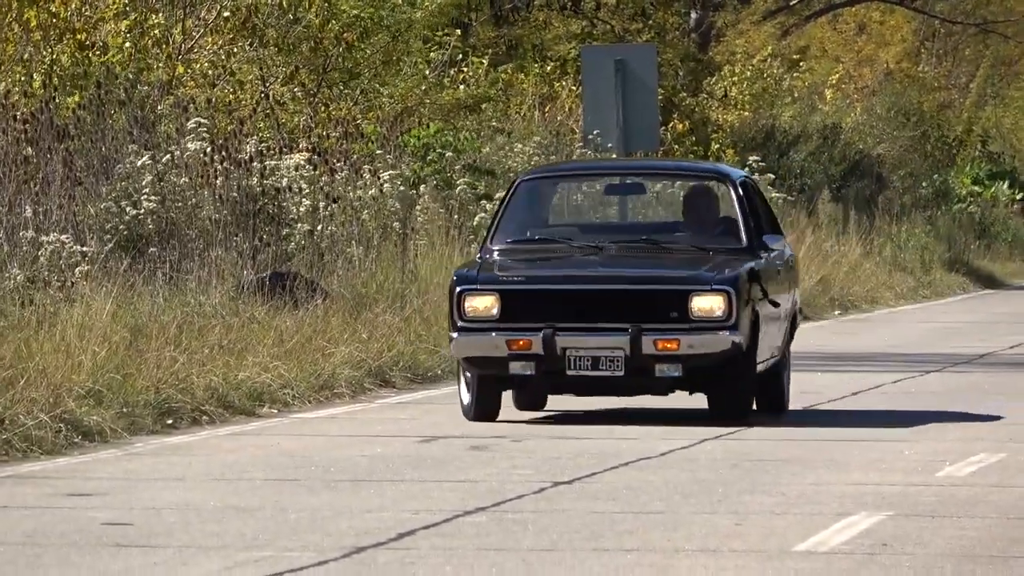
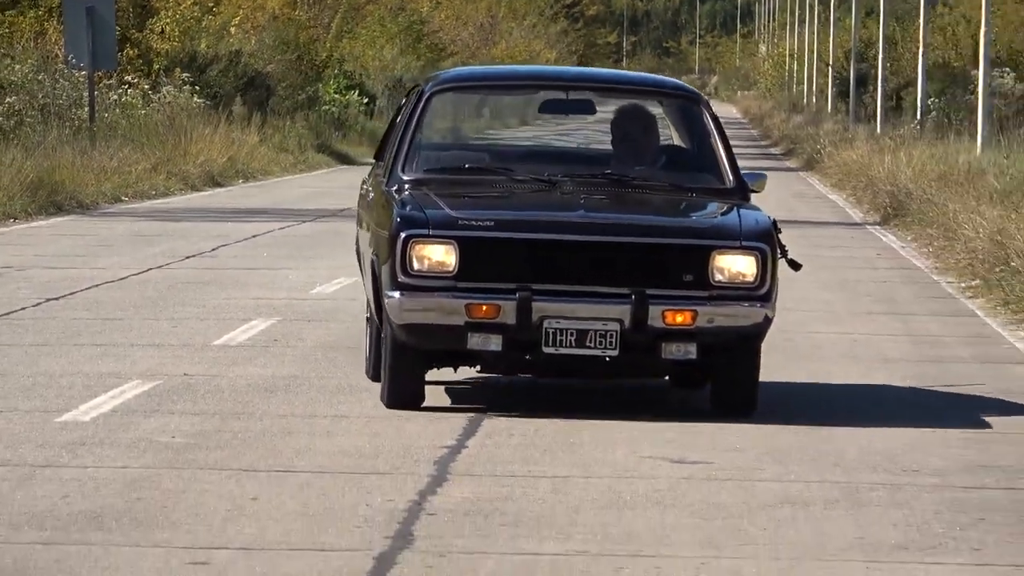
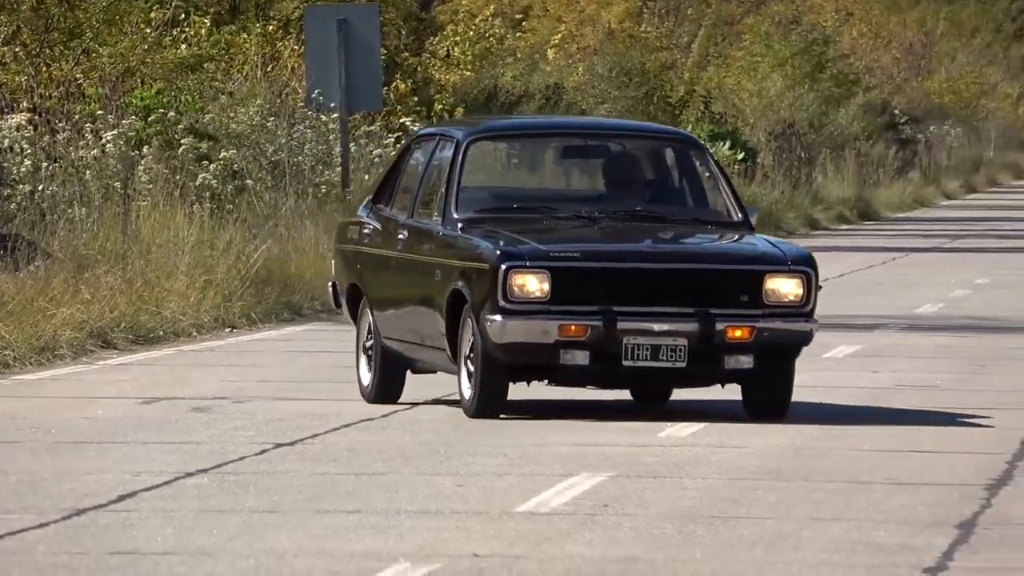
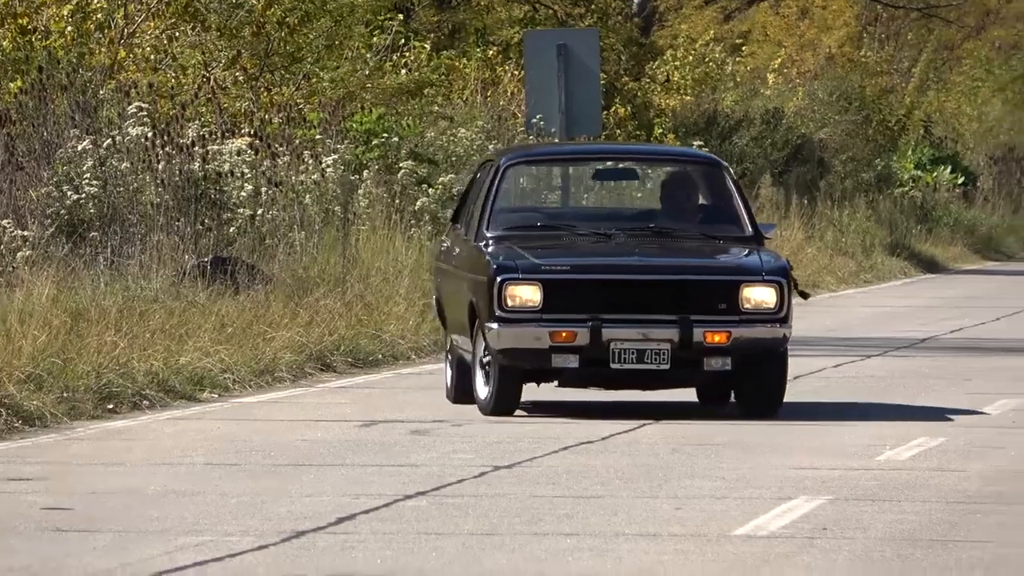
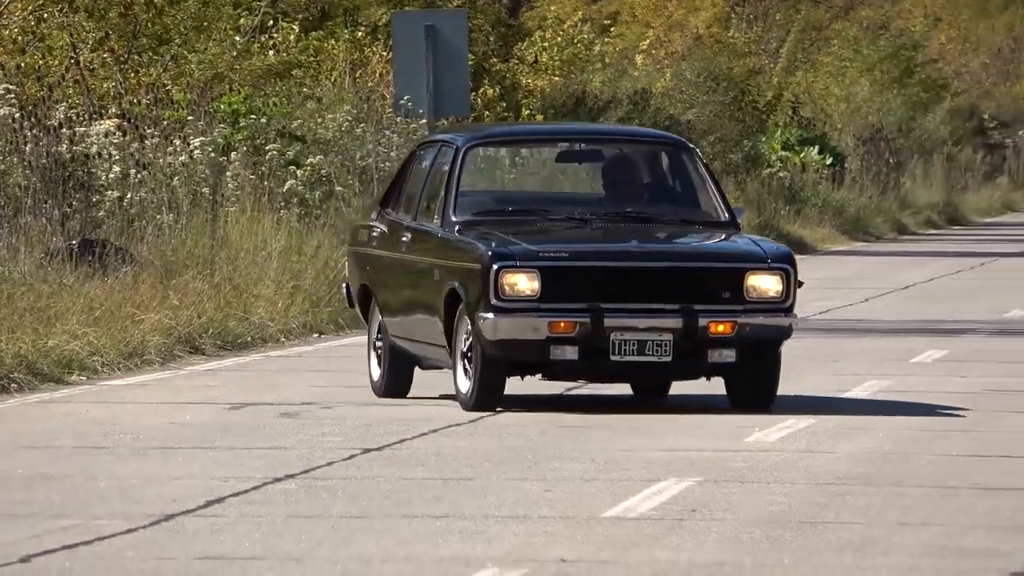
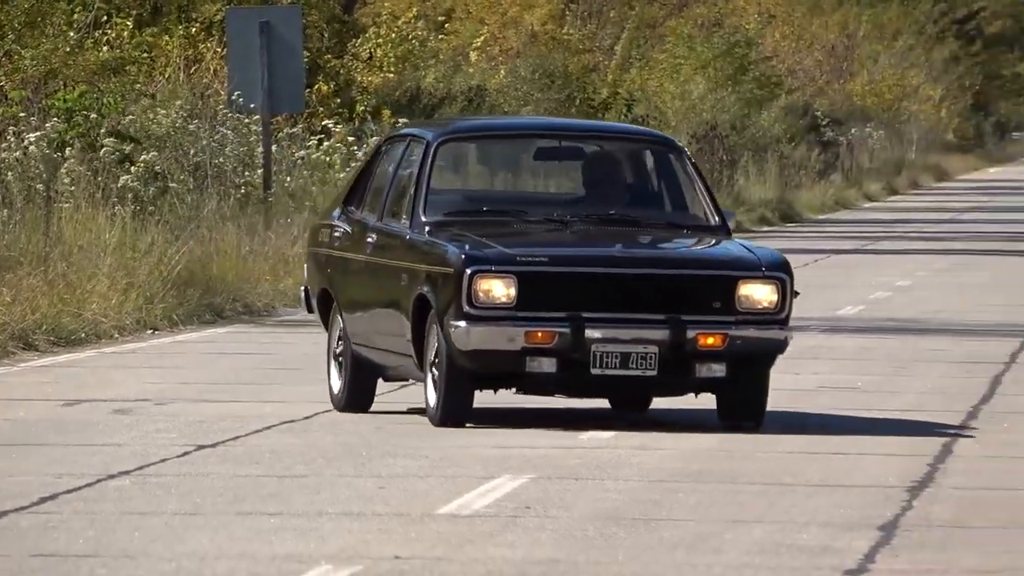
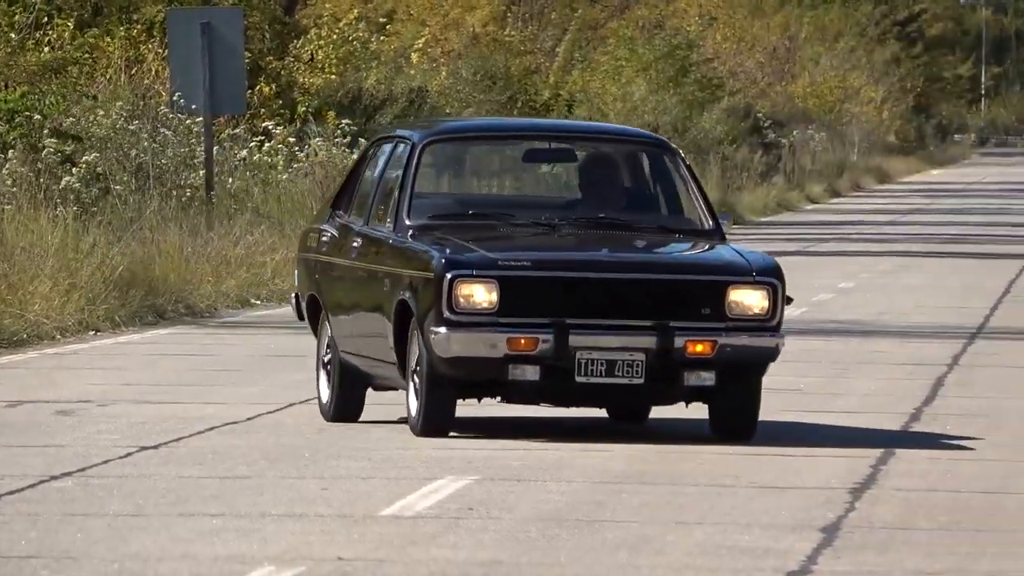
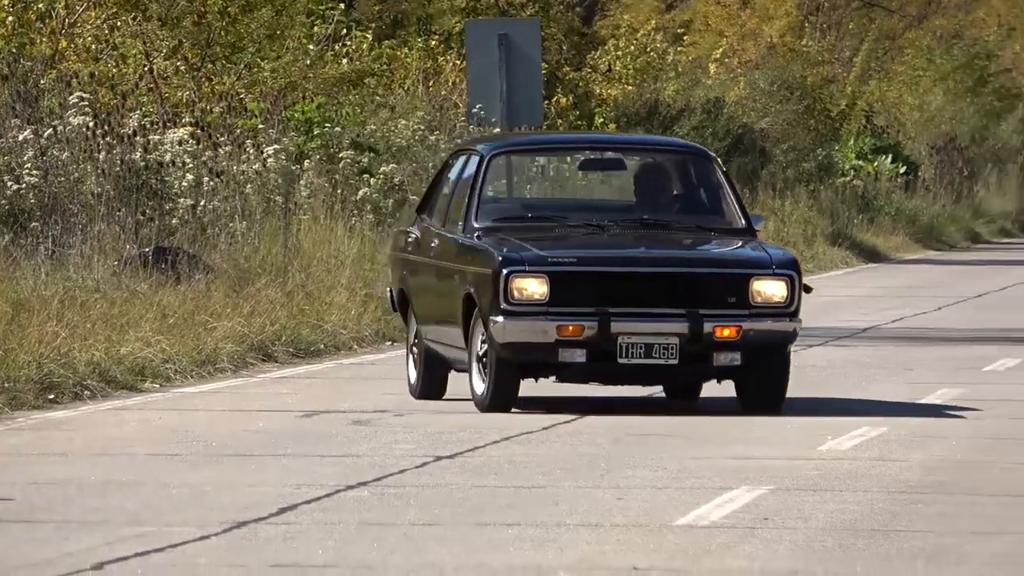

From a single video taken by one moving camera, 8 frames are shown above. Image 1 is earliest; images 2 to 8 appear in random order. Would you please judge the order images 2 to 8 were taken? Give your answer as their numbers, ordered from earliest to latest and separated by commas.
4, 8, 5, 3, 6, 7, 2
